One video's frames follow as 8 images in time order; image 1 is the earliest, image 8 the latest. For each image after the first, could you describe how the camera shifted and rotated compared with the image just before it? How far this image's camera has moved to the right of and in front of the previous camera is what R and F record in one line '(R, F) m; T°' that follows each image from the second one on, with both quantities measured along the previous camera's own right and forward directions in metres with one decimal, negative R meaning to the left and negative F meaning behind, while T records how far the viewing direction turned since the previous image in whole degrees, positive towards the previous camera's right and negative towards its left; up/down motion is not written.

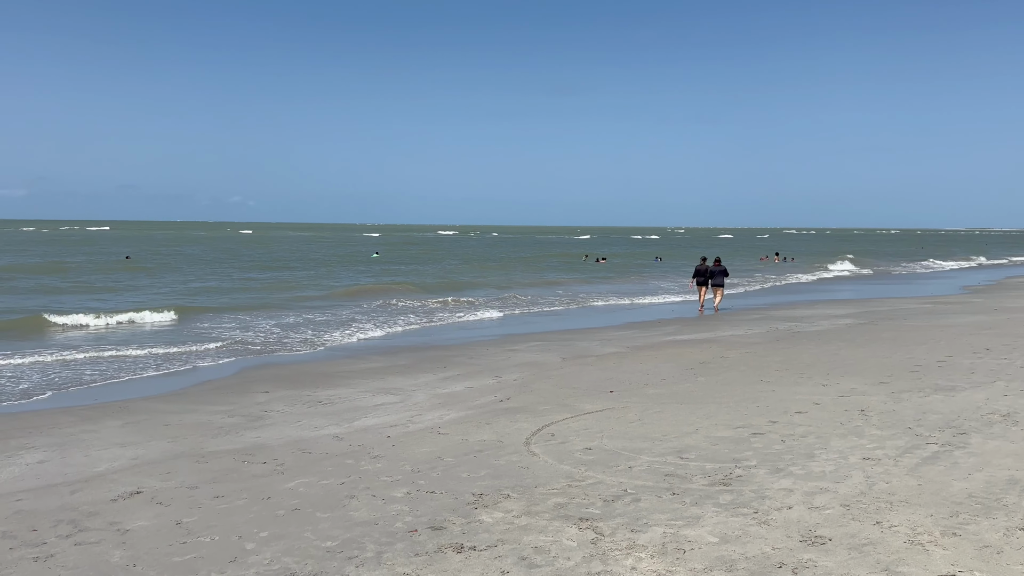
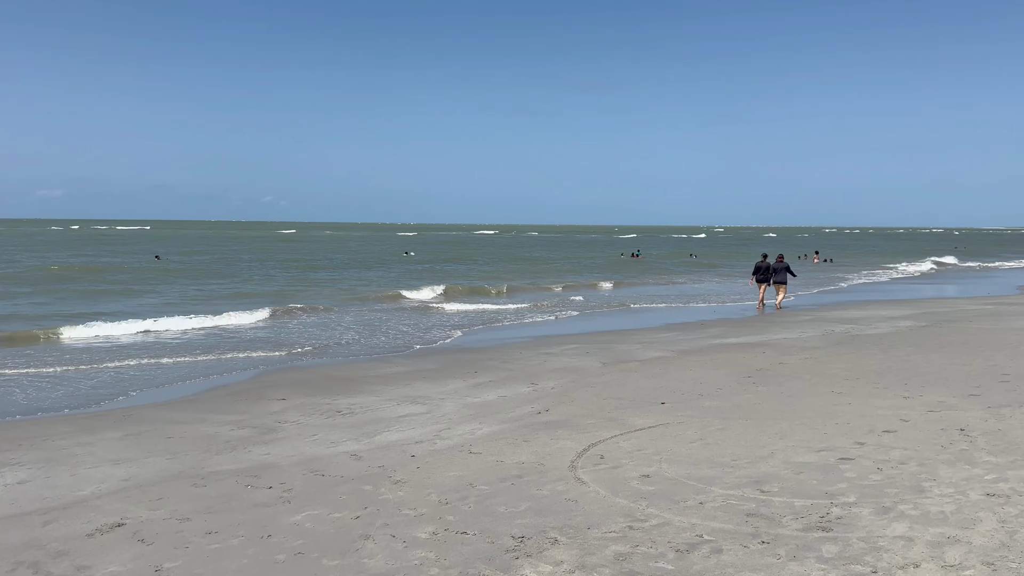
(-0.1, +0.8) m; -2°
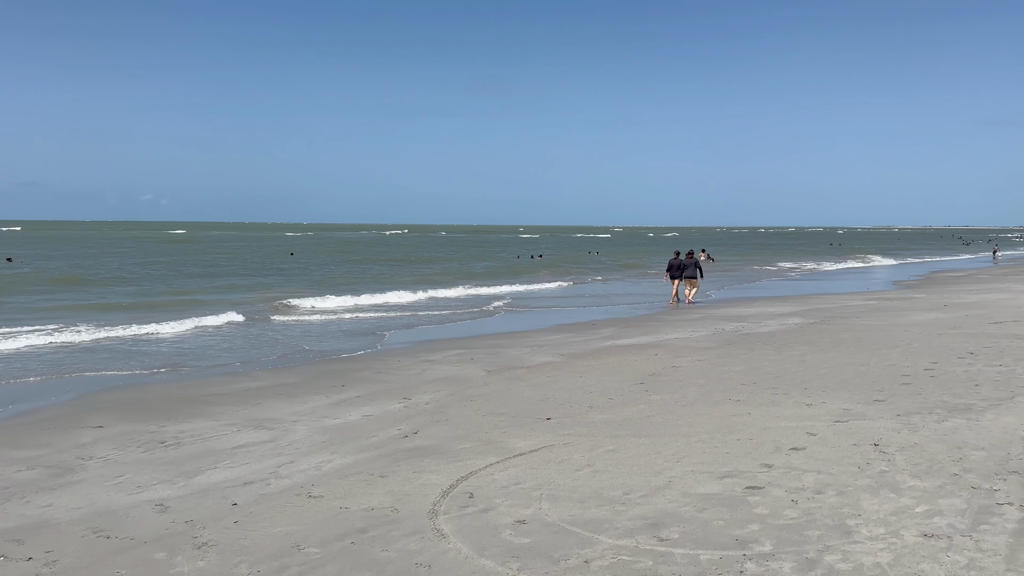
(+0.3, +1.0) m; +7°
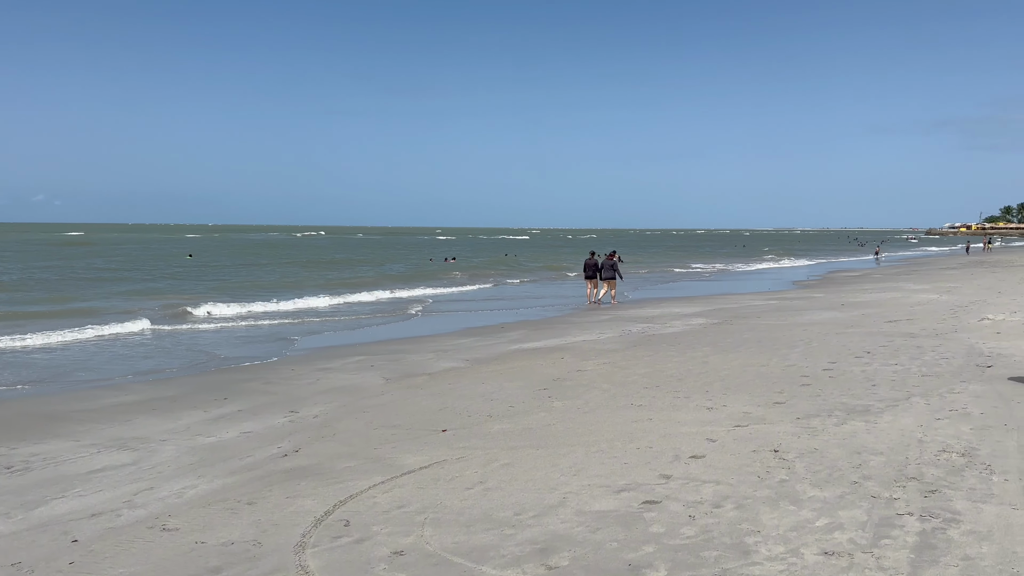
(+0.2, +0.4) m; +6°
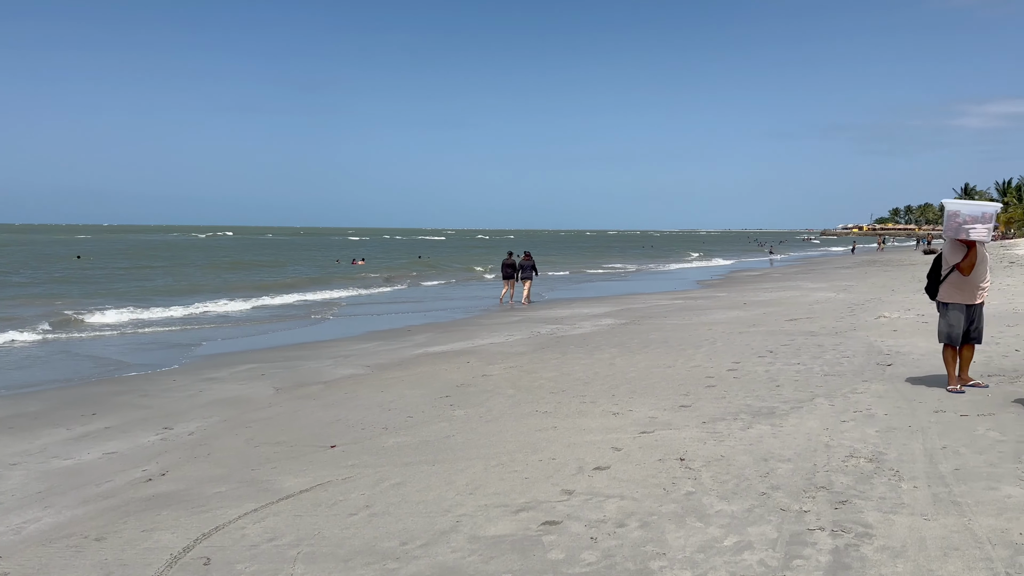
(+0.1, +0.4) m; +6°
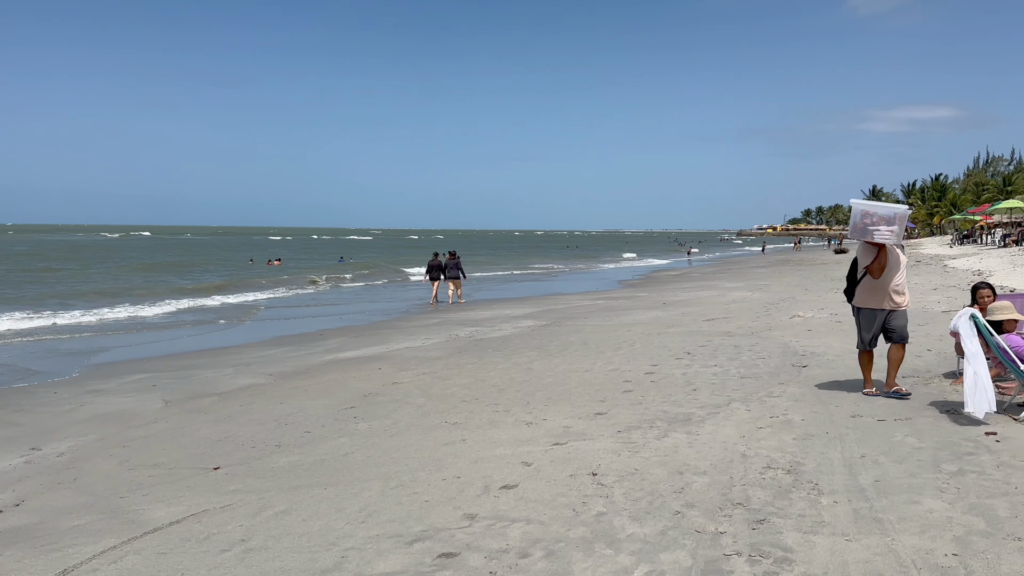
(+0.2, +0.4) m; +5°
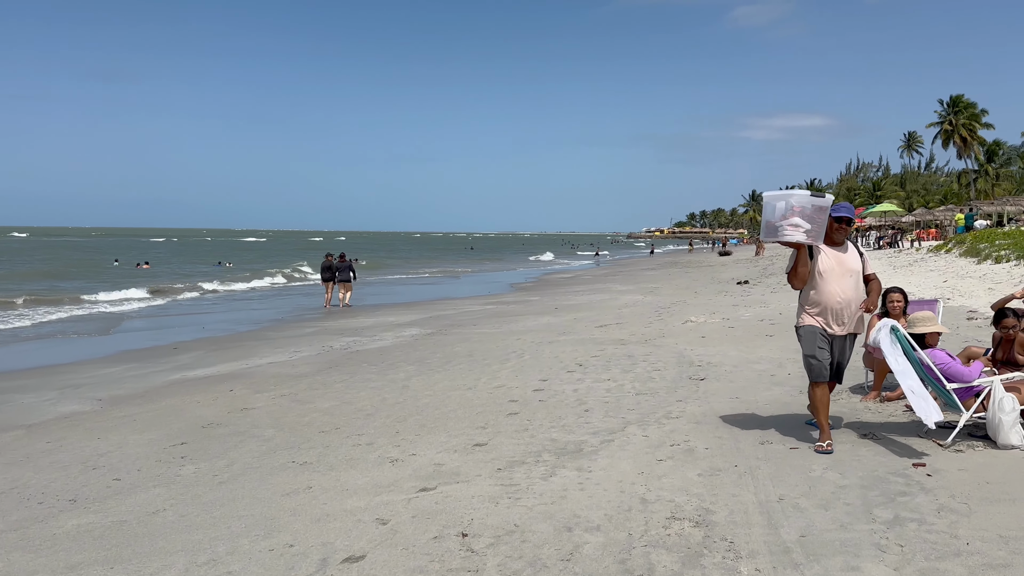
(+0.2, +0.9) m; +8°
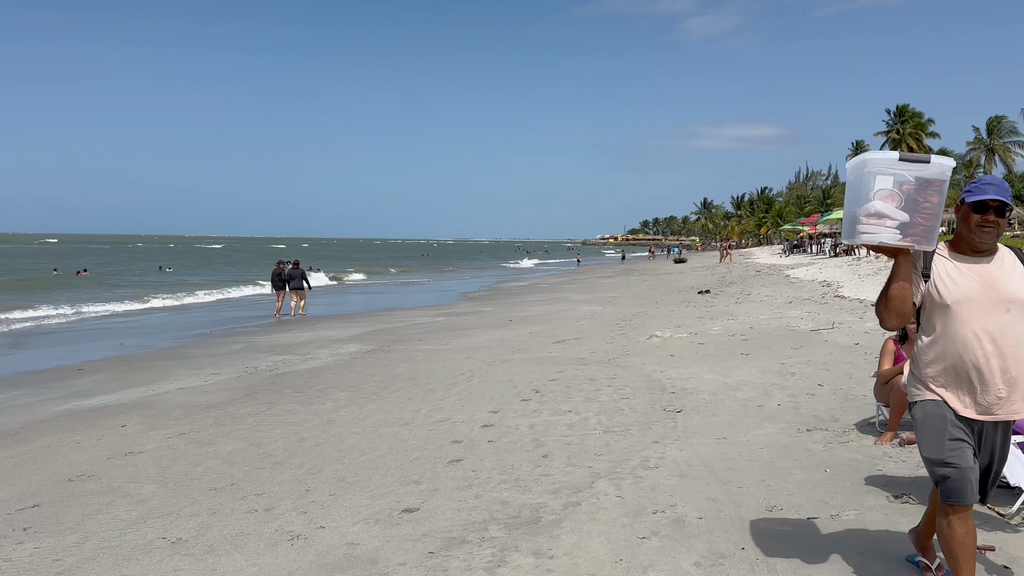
(+0.1, +1.1) m; +3°
